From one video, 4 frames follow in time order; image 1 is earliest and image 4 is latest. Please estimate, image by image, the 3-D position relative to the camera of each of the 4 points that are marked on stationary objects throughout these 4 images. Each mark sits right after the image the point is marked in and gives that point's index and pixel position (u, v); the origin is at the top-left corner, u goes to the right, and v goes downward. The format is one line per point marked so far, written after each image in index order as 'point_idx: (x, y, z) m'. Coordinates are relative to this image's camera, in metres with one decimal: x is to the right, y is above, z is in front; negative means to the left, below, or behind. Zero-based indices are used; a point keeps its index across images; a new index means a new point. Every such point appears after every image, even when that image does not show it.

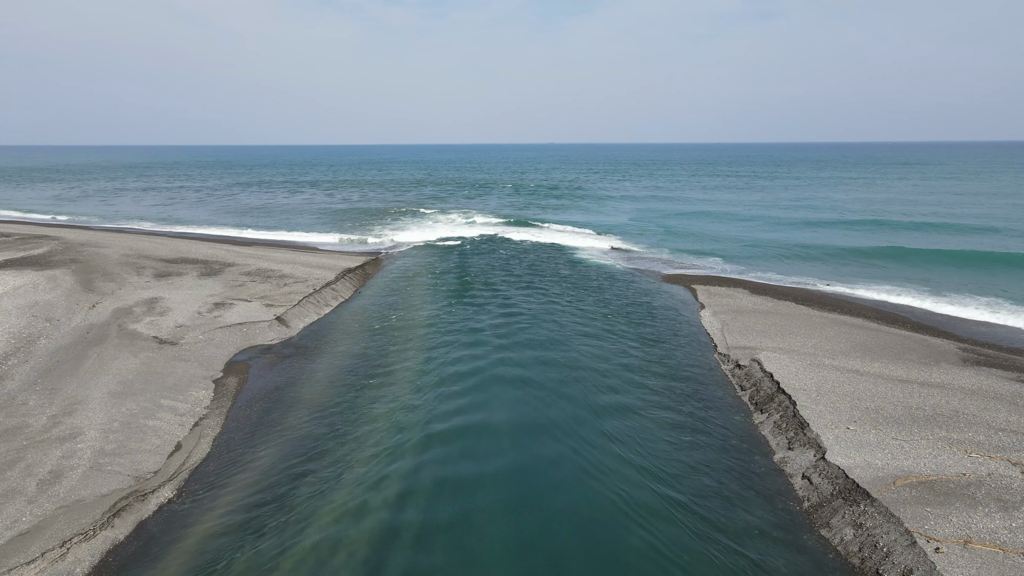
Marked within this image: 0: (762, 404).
0: (+5.8, -2.7, +10.5) m
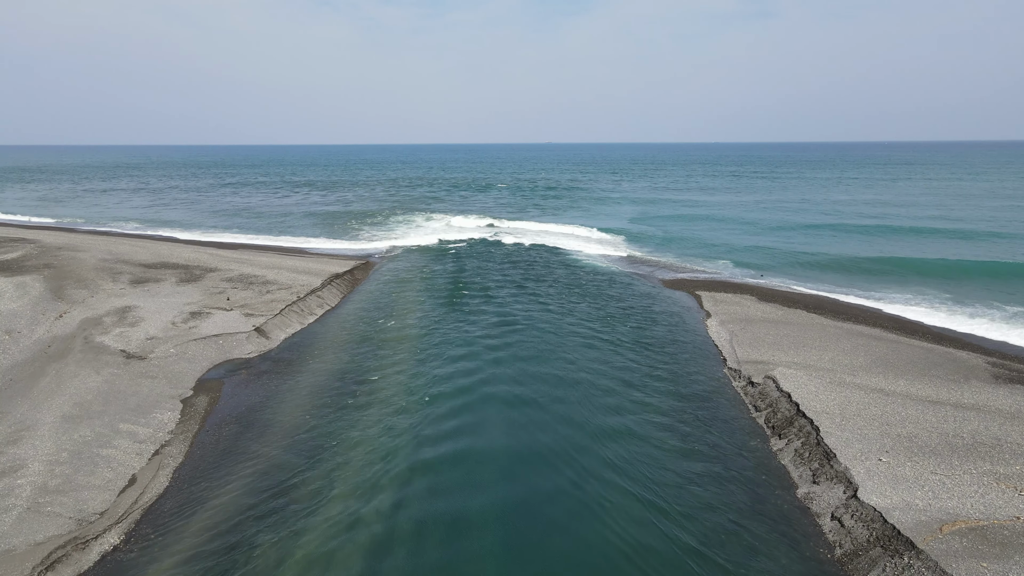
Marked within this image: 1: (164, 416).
0: (+5.6, -2.9, +9.6) m
1: (-7.8, -2.9, +10.3) m
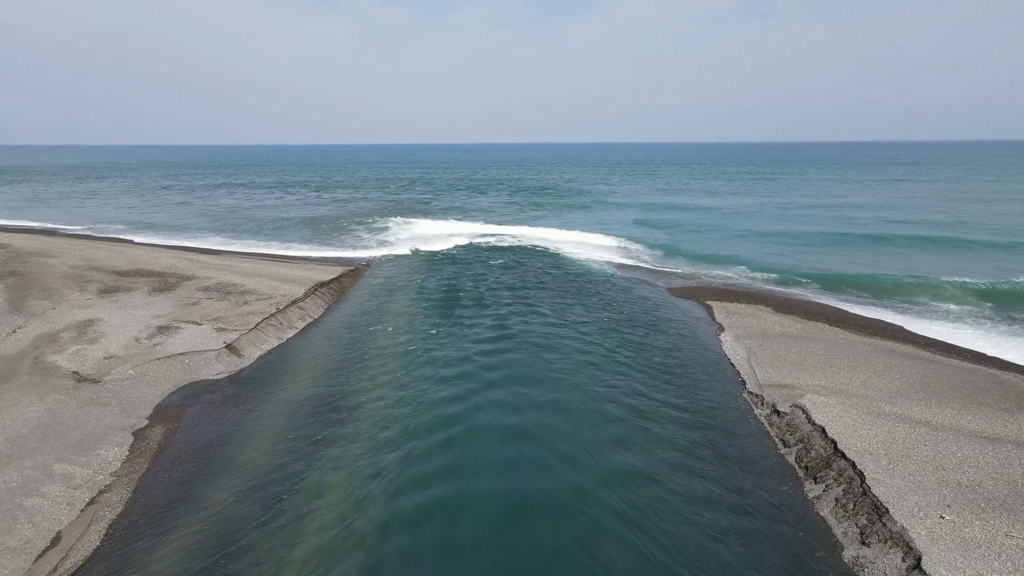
0: (+5.5, -3.3, +8.3) m
1: (-7.9, -3.2, +9.0) m
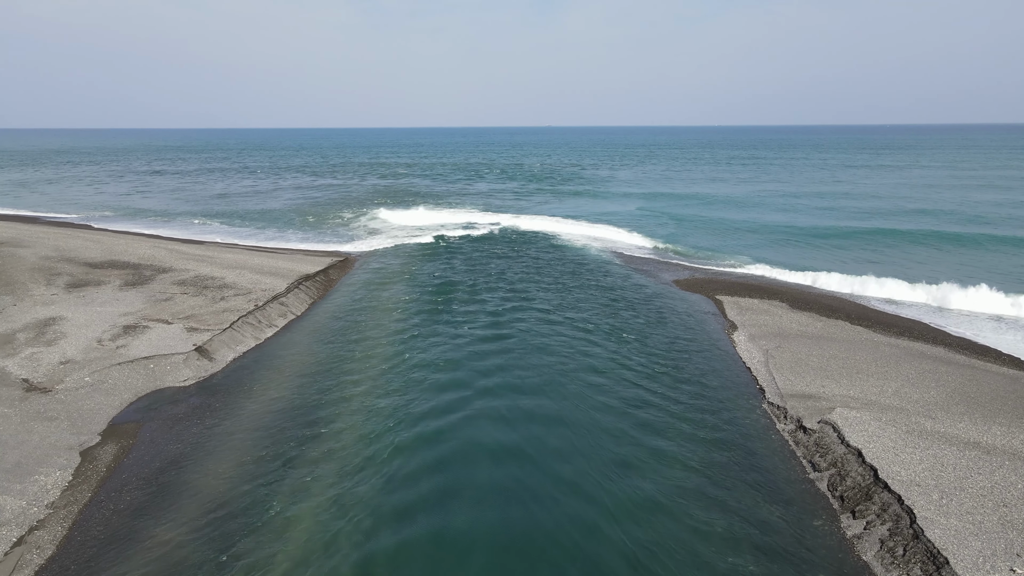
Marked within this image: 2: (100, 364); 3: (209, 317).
0: (+5.4, -3.4, +7.3) m
1: (-8.0, -3.3, +8.0) m
2: (-10.1, -1.9, +11.2) m
3: (-9.3, -0.9, +13.9) m
